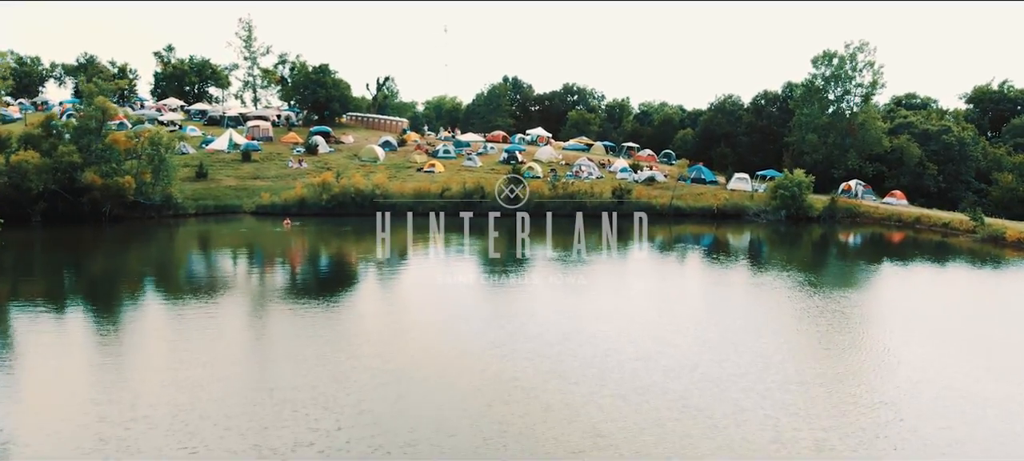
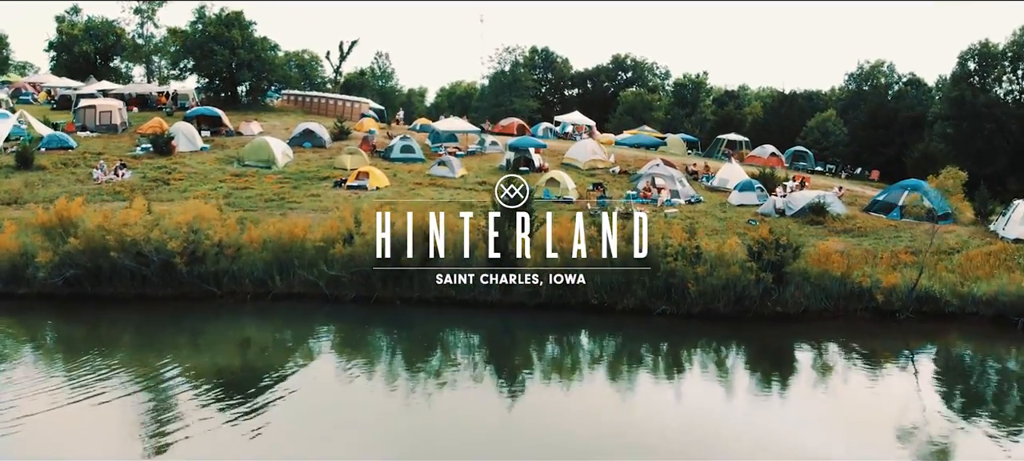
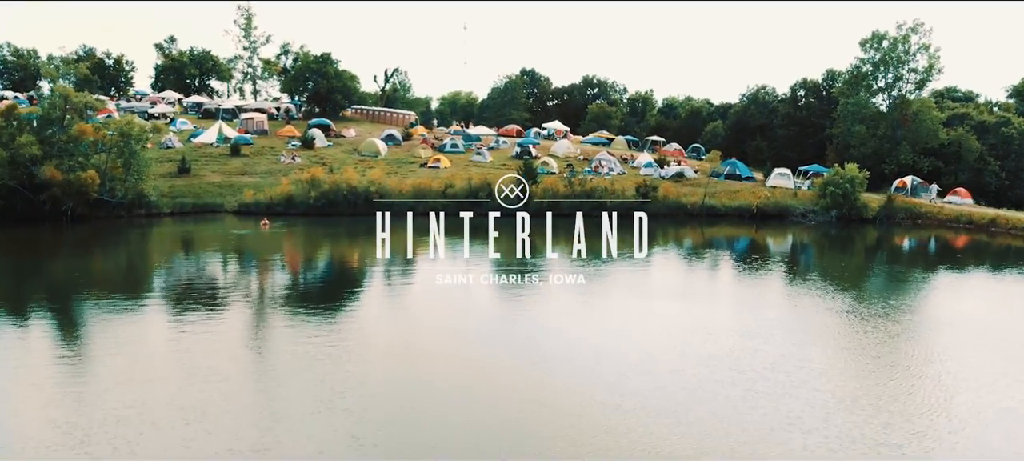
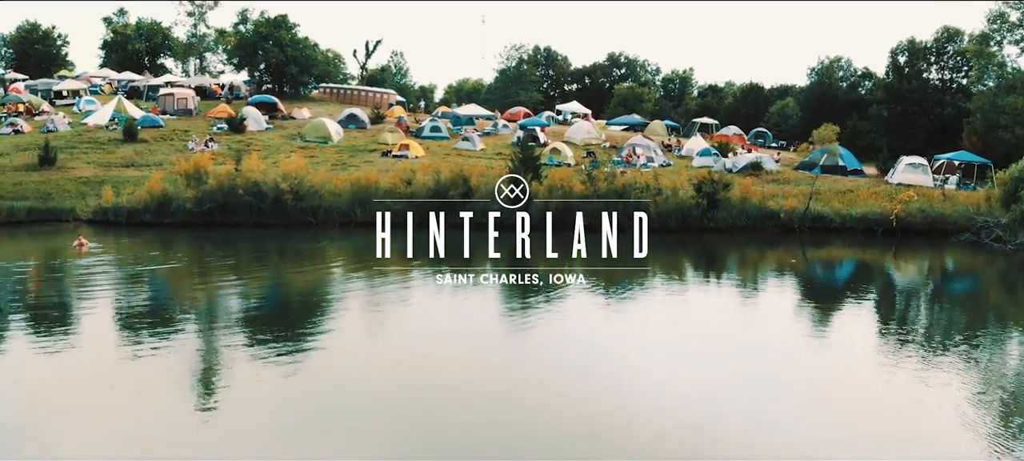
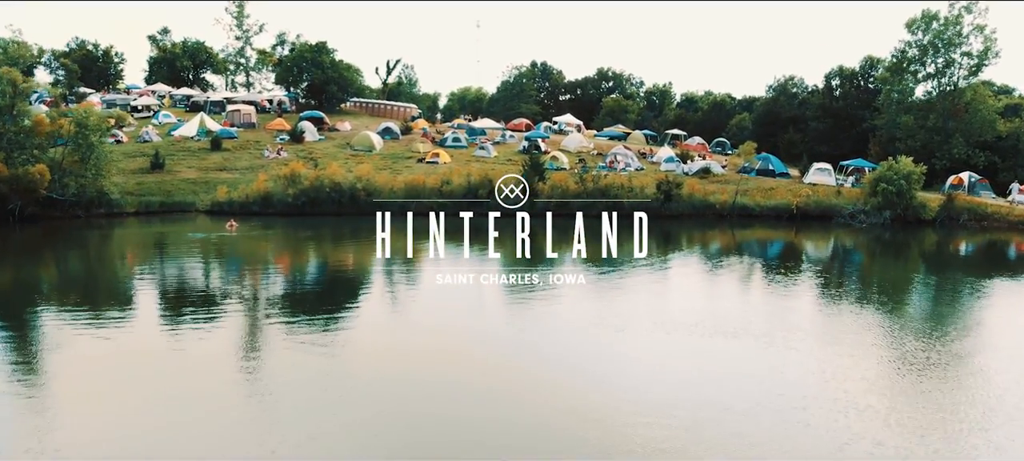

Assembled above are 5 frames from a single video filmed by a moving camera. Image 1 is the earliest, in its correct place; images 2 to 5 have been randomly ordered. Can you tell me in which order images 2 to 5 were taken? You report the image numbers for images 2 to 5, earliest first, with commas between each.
3, 5, 4, 2
